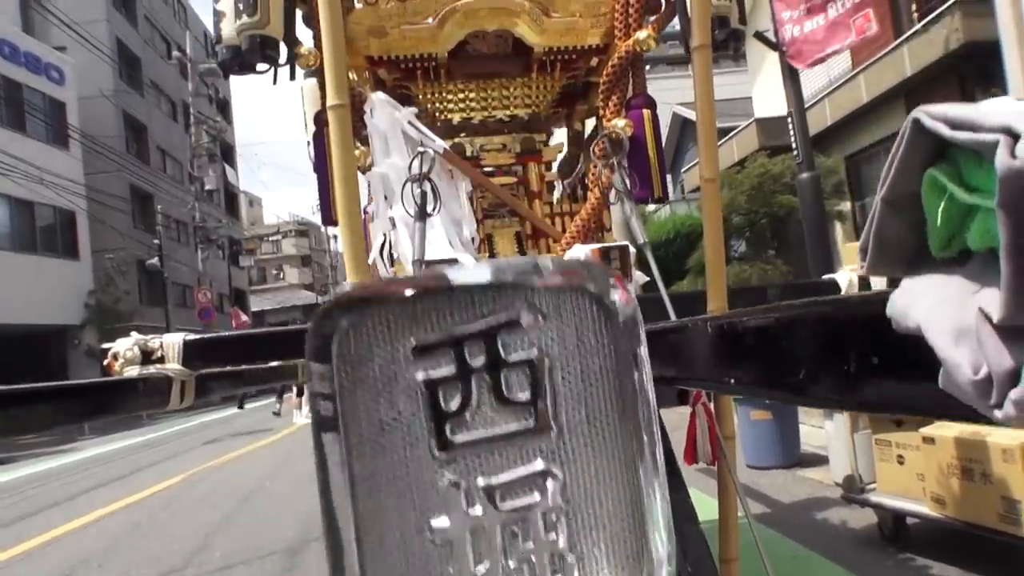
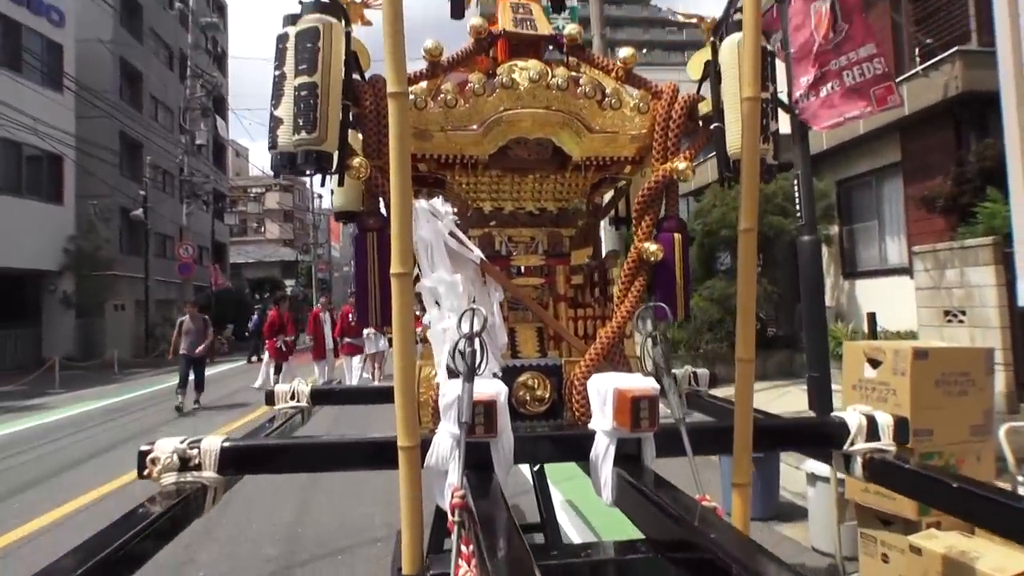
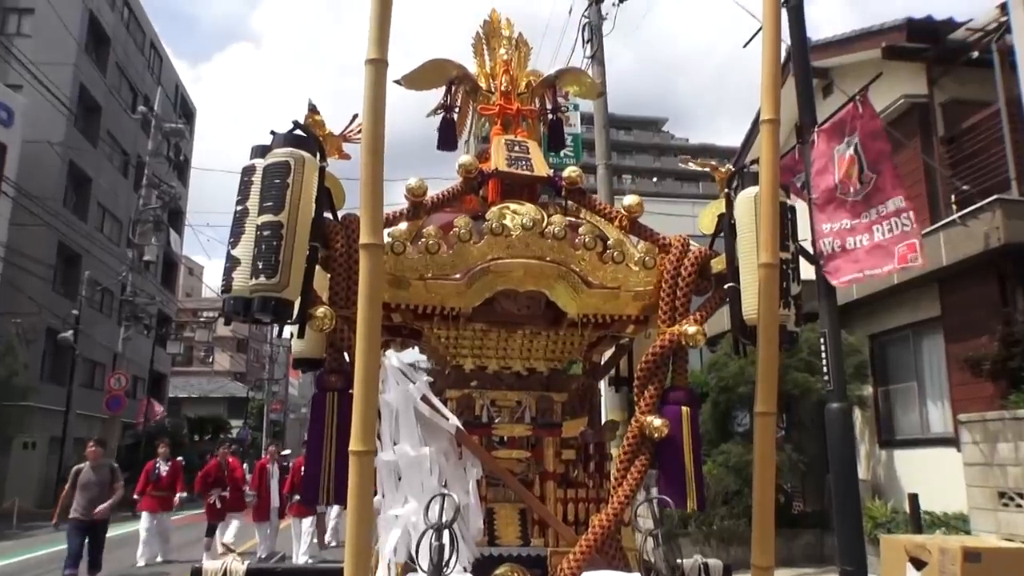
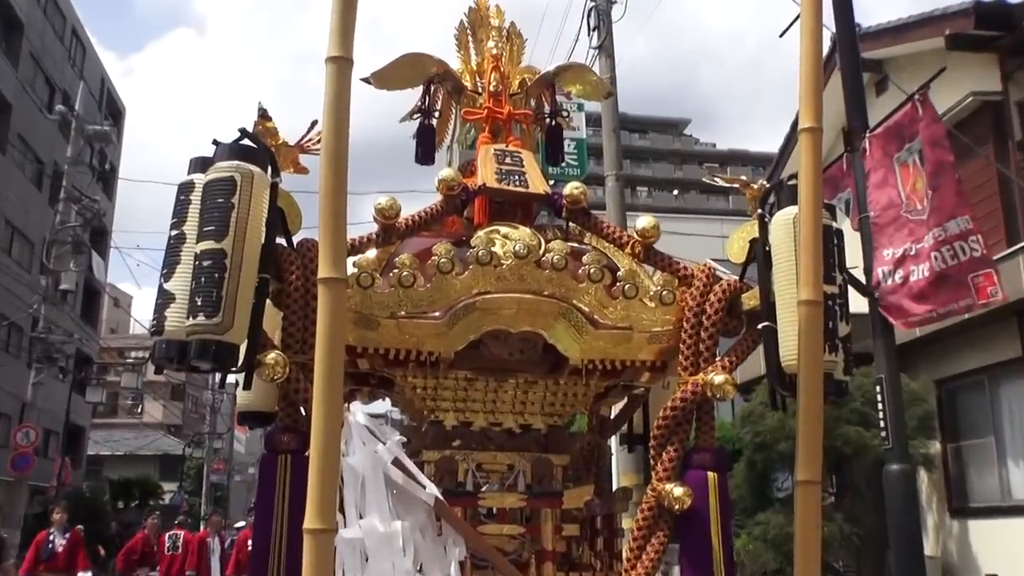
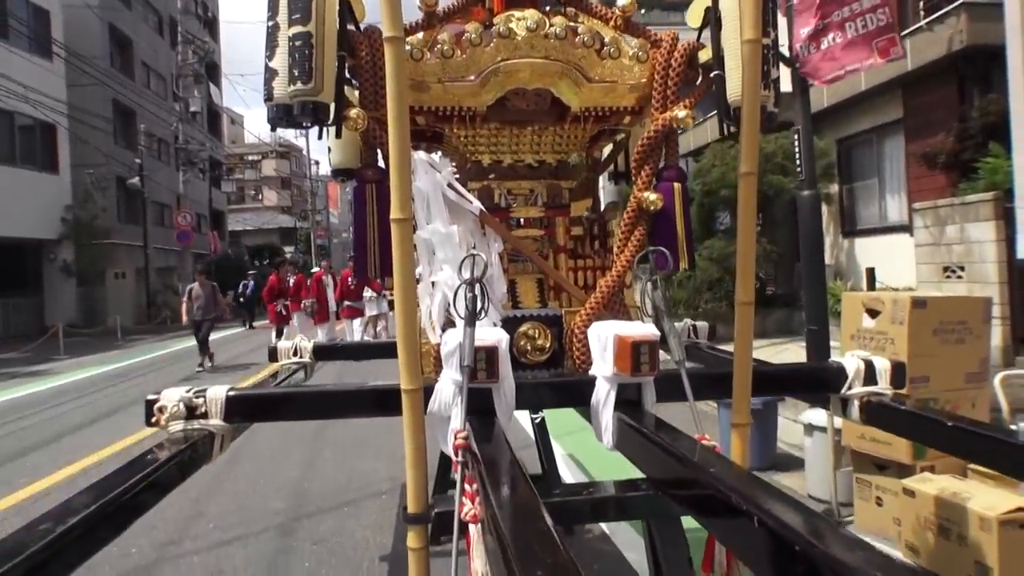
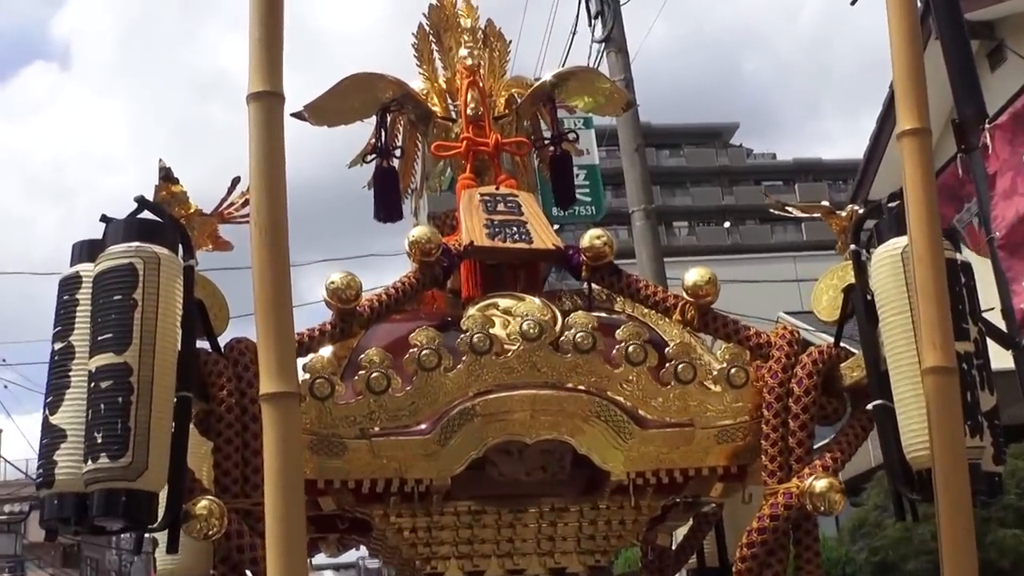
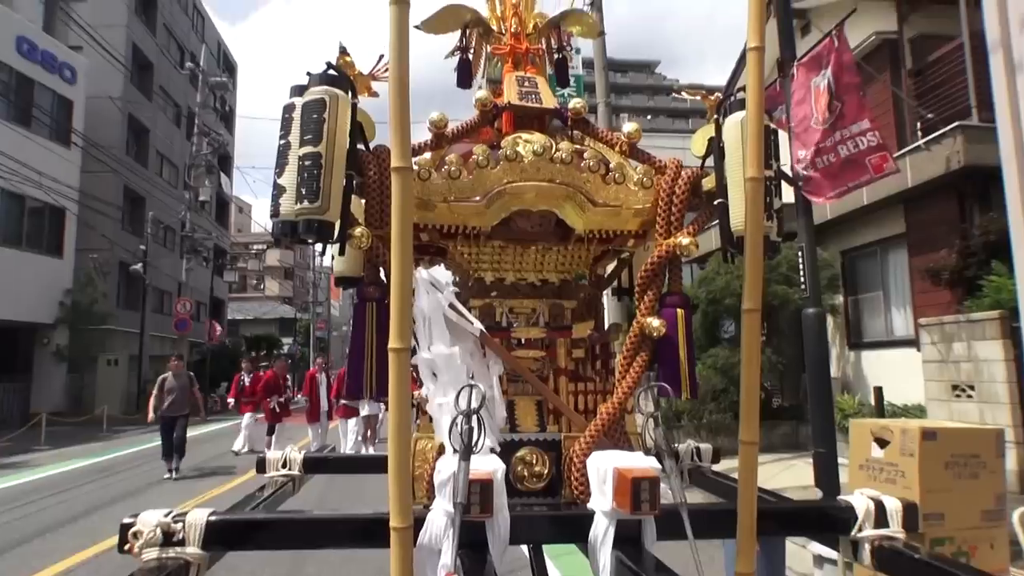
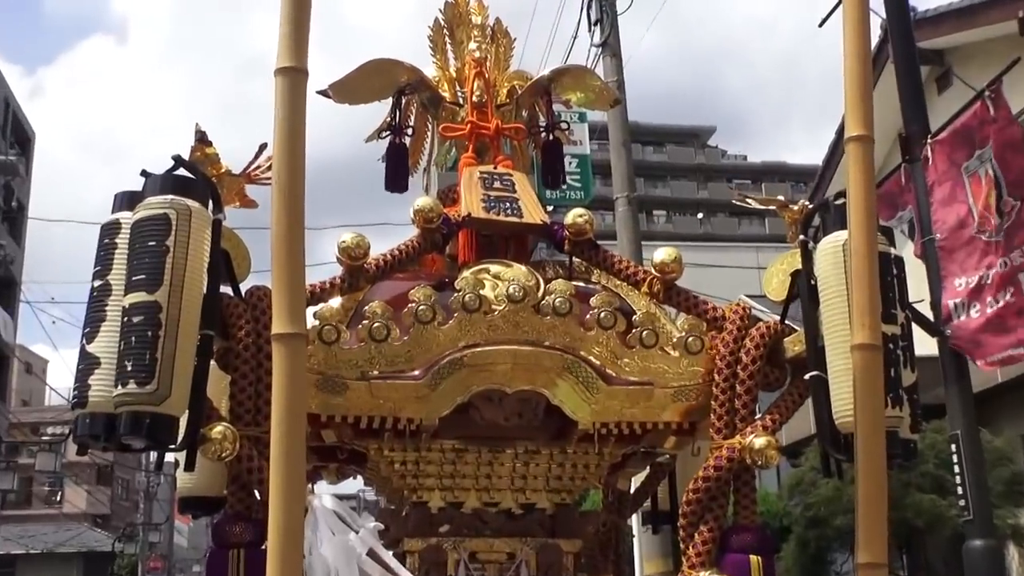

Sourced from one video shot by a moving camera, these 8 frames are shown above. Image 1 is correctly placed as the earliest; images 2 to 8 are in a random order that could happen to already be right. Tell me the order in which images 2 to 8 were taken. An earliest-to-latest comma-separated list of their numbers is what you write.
5, 2, 7, 3, 4, 8, 6
